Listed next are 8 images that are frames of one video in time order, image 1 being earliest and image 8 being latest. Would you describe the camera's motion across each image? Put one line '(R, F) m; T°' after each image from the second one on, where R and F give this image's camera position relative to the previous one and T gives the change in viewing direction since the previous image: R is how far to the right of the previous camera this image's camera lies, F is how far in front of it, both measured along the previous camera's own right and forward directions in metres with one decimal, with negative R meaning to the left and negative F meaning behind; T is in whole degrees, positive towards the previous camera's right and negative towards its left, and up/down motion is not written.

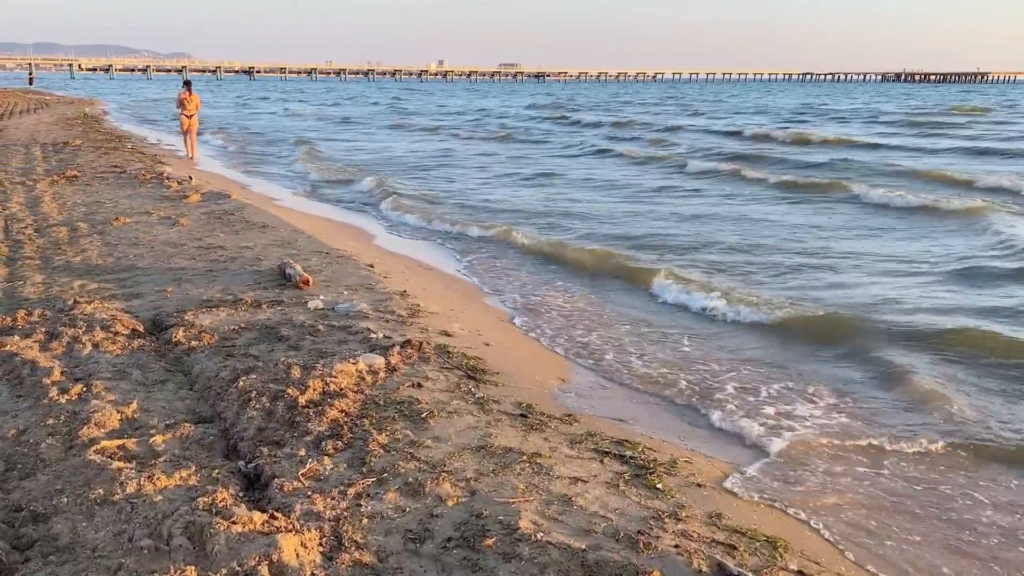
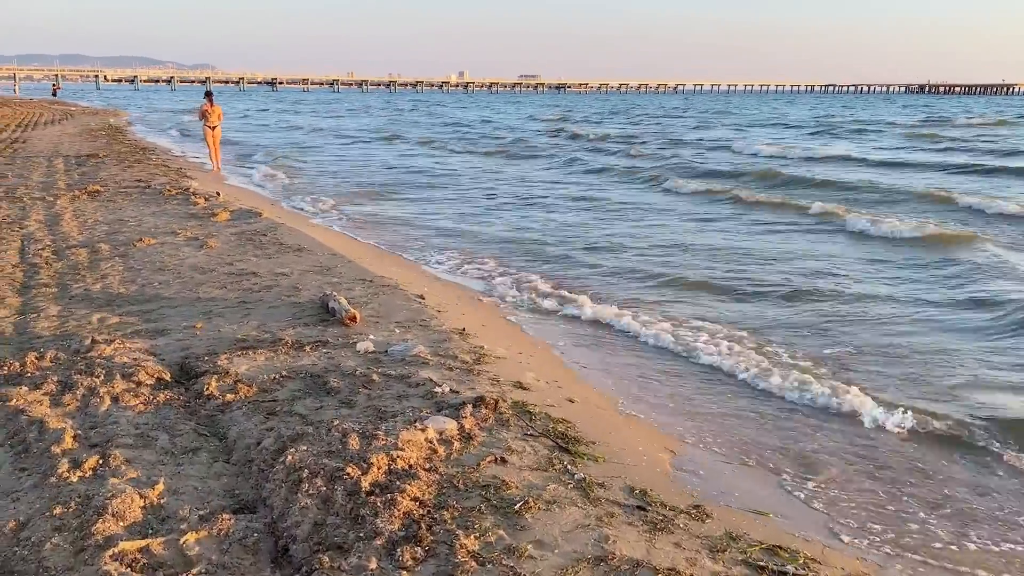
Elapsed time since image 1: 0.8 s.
(-0.3, +0.6) m; -1°
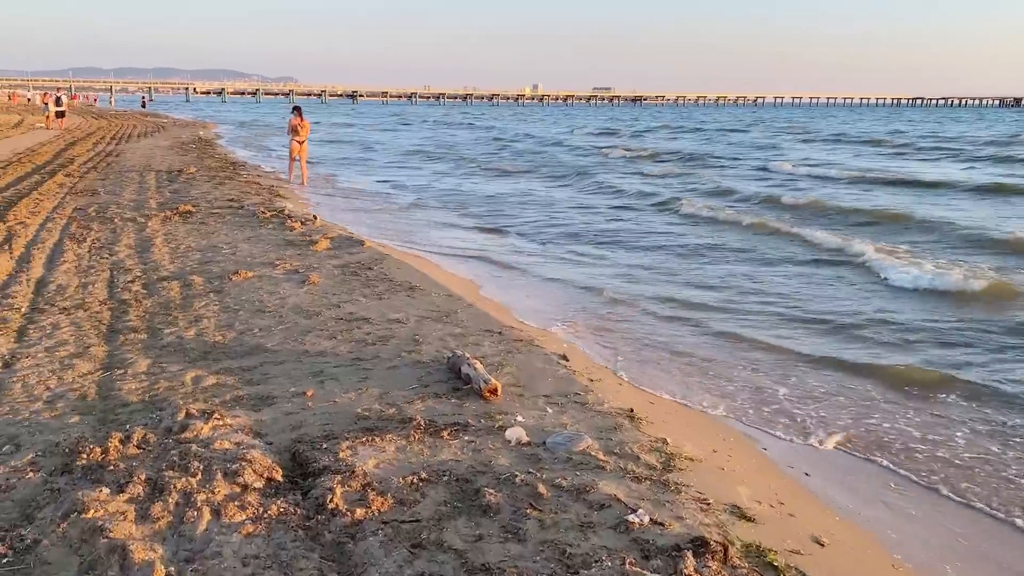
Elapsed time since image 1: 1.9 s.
(-0.5, +0.8) m; -5°
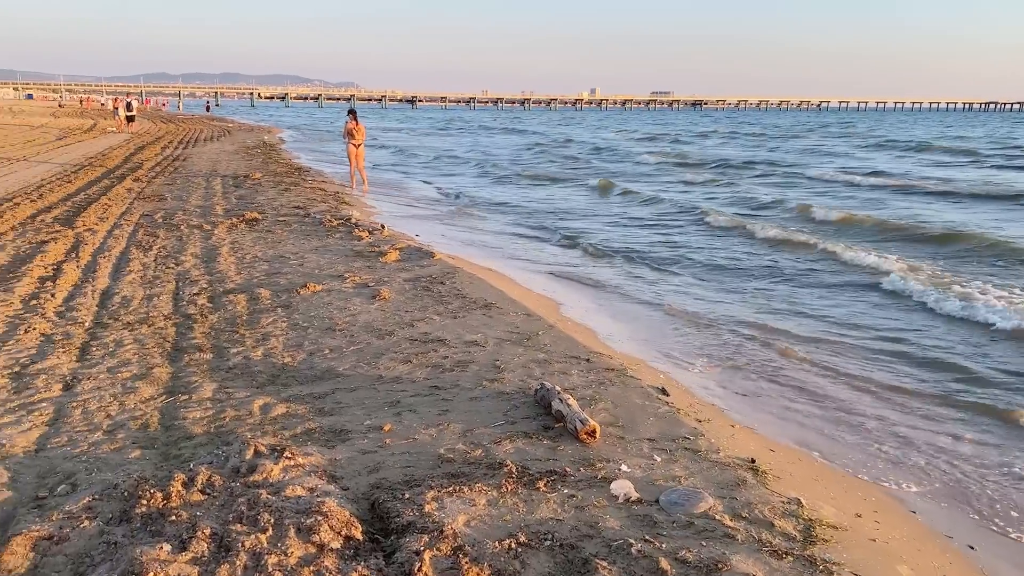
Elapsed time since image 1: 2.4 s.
(-0.2, +0.4) m; -4°
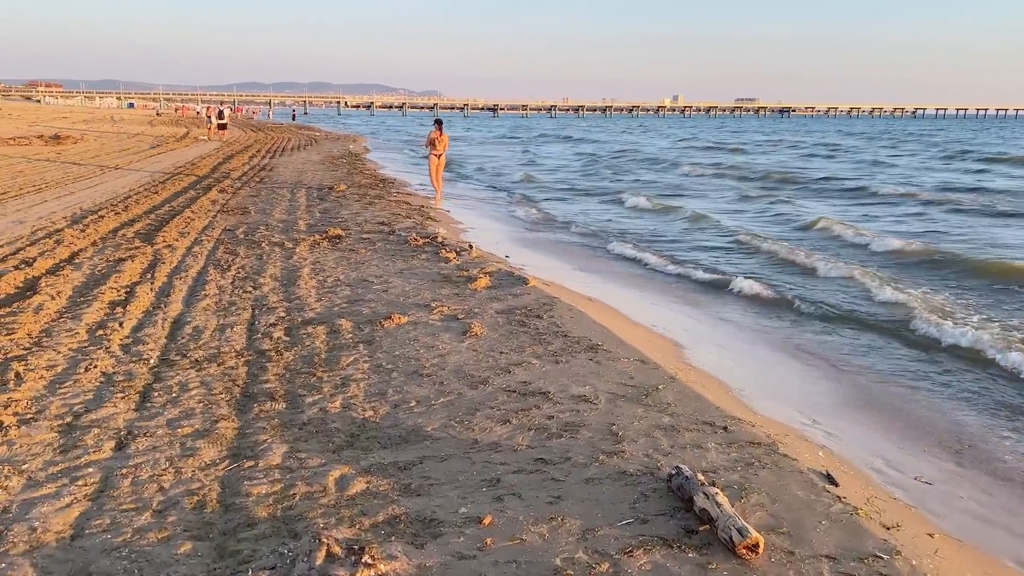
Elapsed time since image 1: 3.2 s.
(-0.2, +0.7) m; -5°
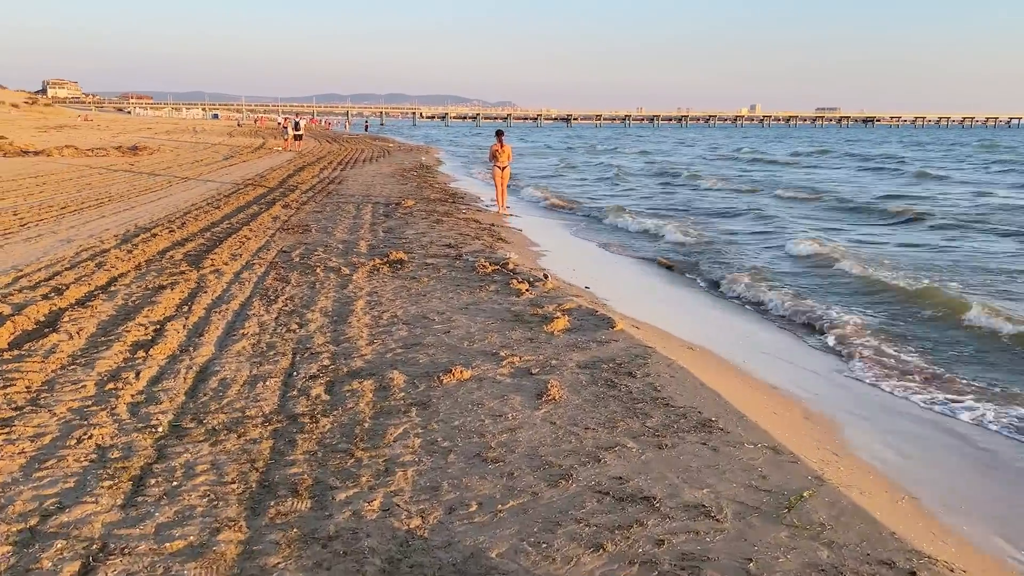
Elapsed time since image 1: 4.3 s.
(-0.1, +1.0) m; -5°
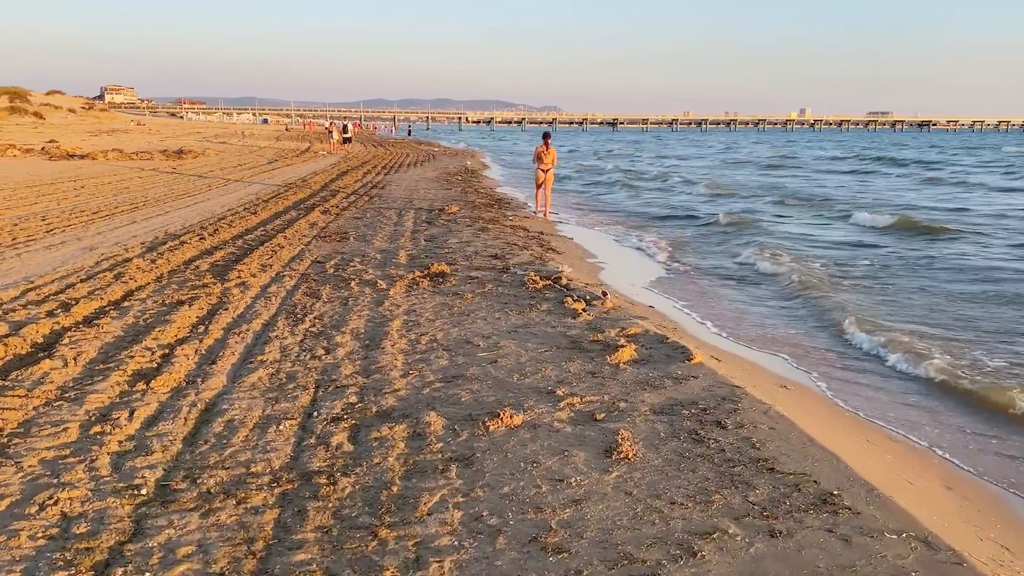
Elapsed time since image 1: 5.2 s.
(-0.1, +0.8) m; -3°
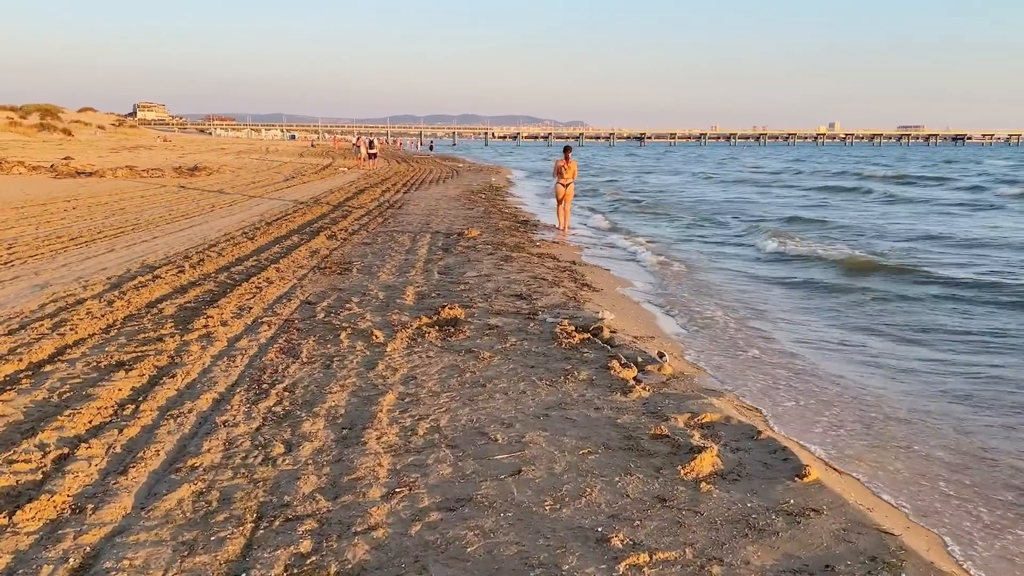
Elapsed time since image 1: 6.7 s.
(0.0, +1.4) m; -2°
